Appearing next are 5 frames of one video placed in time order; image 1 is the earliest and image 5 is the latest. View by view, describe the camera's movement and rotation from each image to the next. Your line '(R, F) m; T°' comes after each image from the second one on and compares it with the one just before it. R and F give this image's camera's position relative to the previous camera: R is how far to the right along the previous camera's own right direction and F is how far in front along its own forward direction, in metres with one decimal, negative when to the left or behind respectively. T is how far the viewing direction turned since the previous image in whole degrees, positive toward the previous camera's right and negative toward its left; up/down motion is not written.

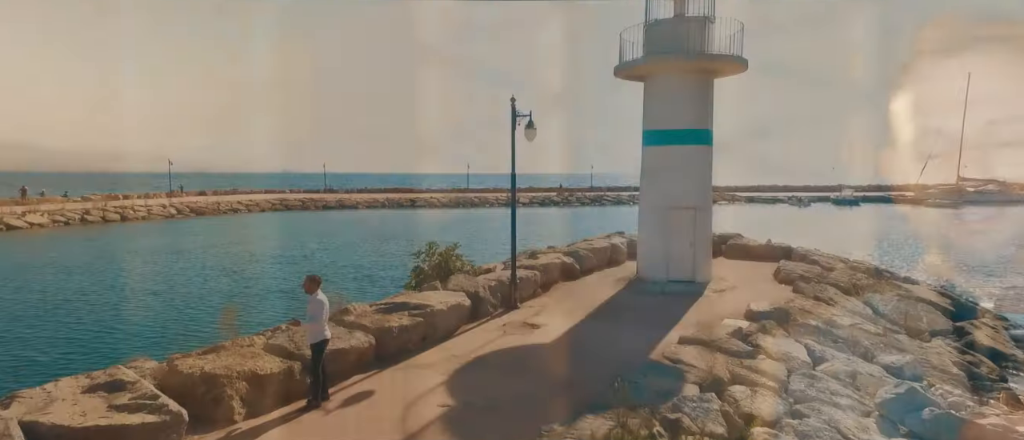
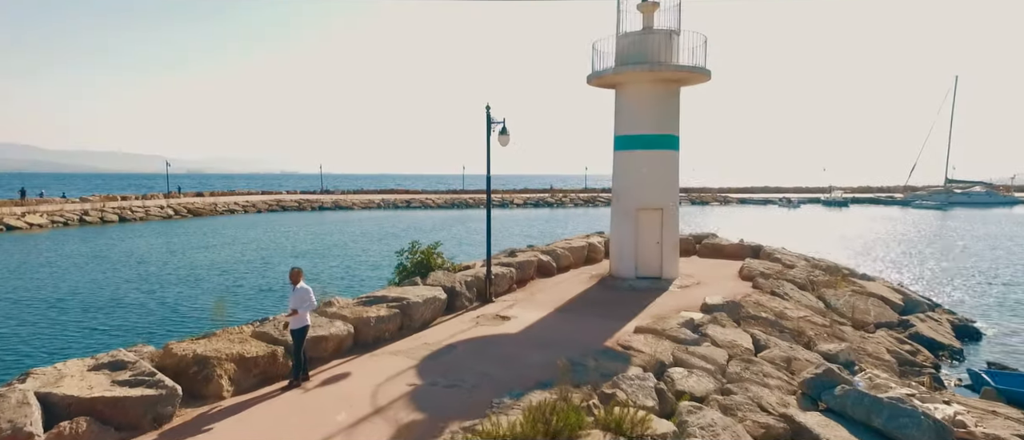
(+0.4, -0.8) m; 0°
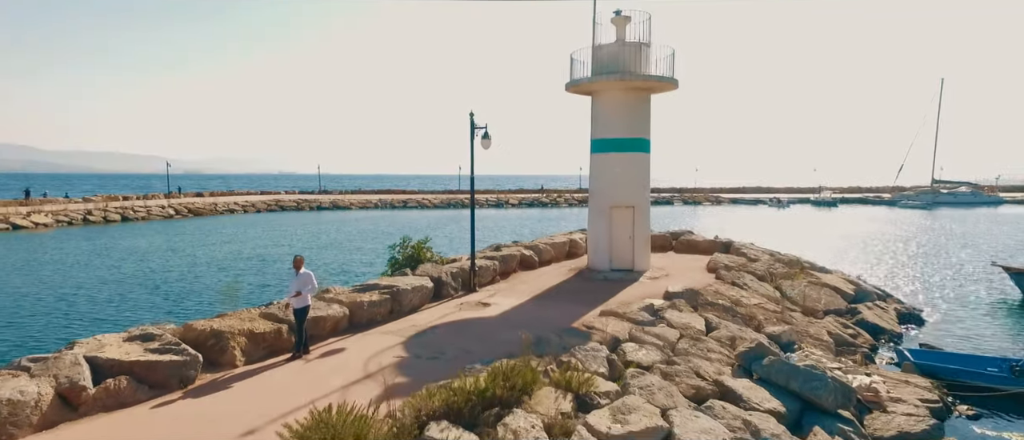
(+0.3, -1.2) m; 0°
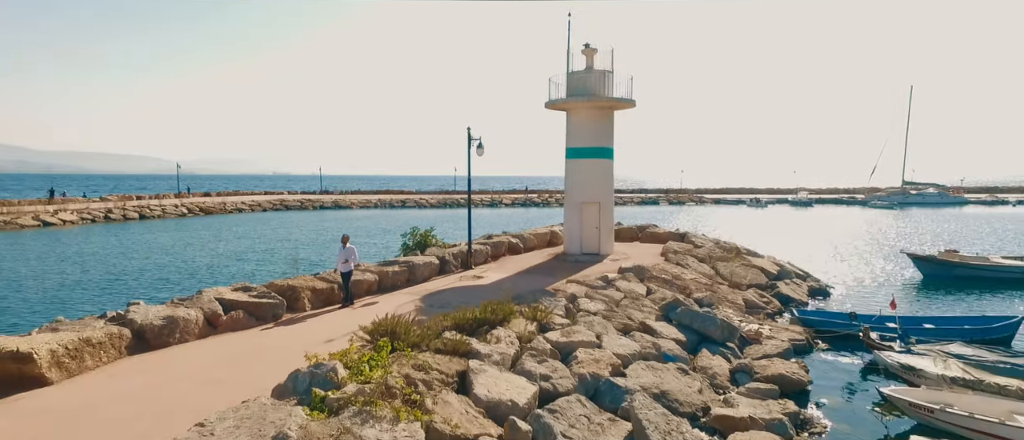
(+0.1, -3.5) m; +1°
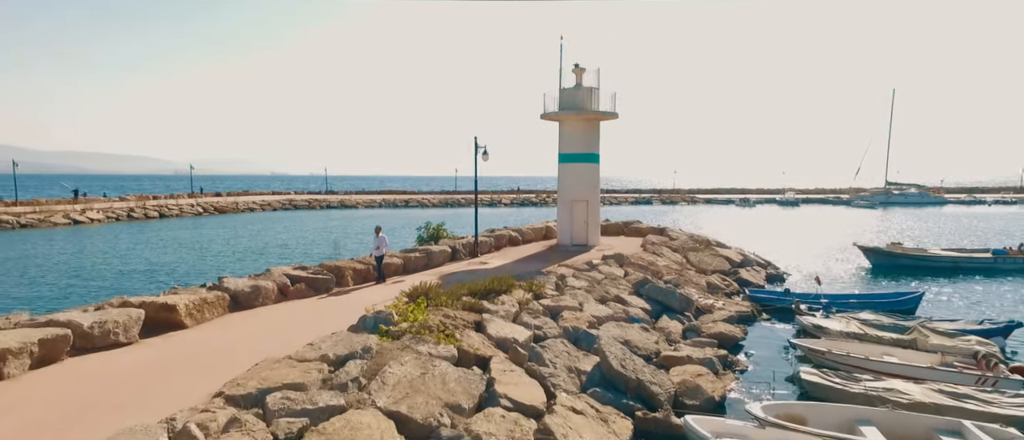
(-0.1, -2.9) m; 0°
